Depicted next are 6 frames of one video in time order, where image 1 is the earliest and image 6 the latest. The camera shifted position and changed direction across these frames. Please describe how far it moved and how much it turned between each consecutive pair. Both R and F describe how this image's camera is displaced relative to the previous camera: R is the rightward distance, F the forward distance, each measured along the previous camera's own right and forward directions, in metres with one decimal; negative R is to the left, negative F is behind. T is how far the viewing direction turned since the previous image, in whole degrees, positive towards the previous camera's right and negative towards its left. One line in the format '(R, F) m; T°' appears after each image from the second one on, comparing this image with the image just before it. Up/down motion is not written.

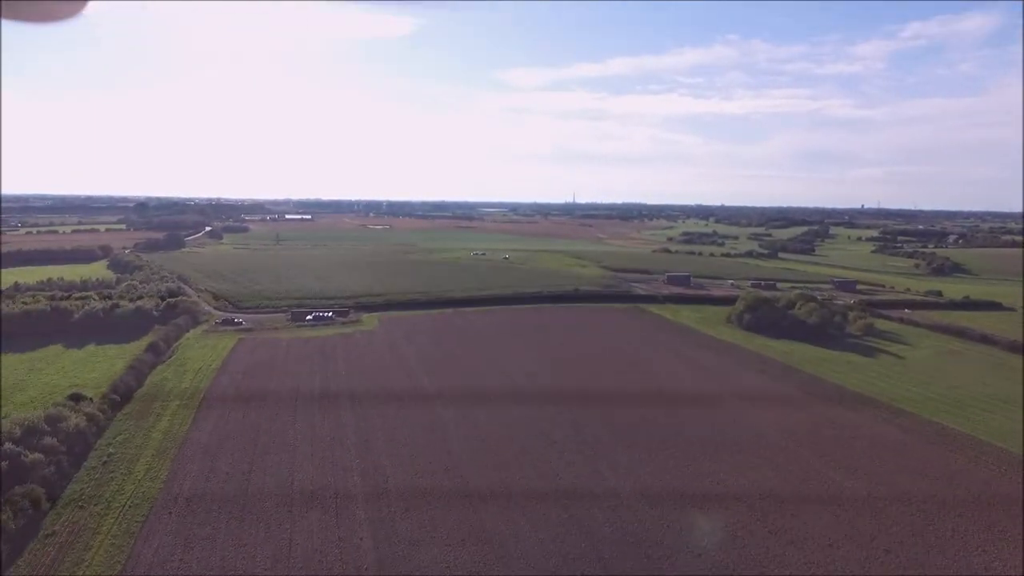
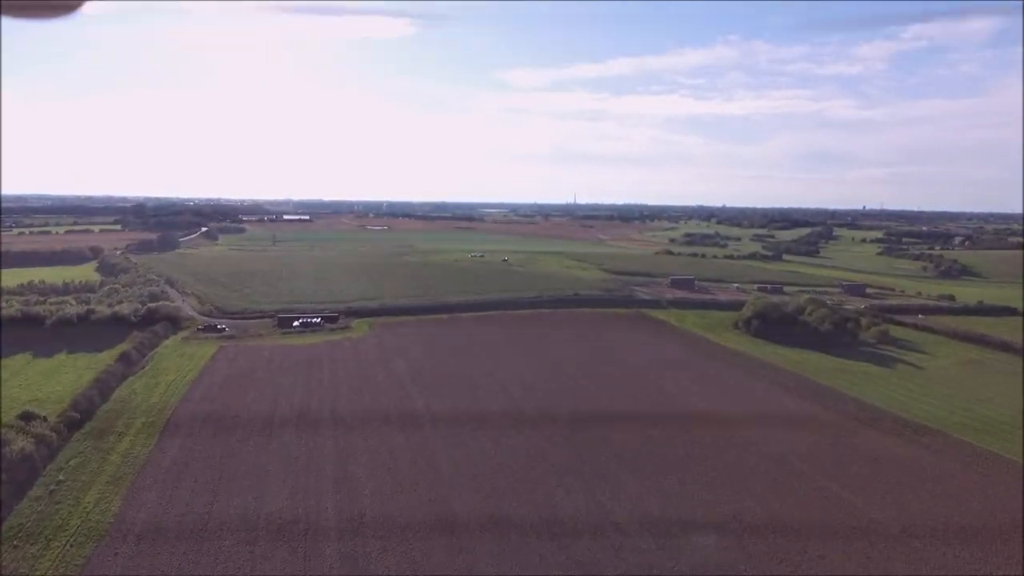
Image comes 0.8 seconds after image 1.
(+0.1, +0.9) m; 0°
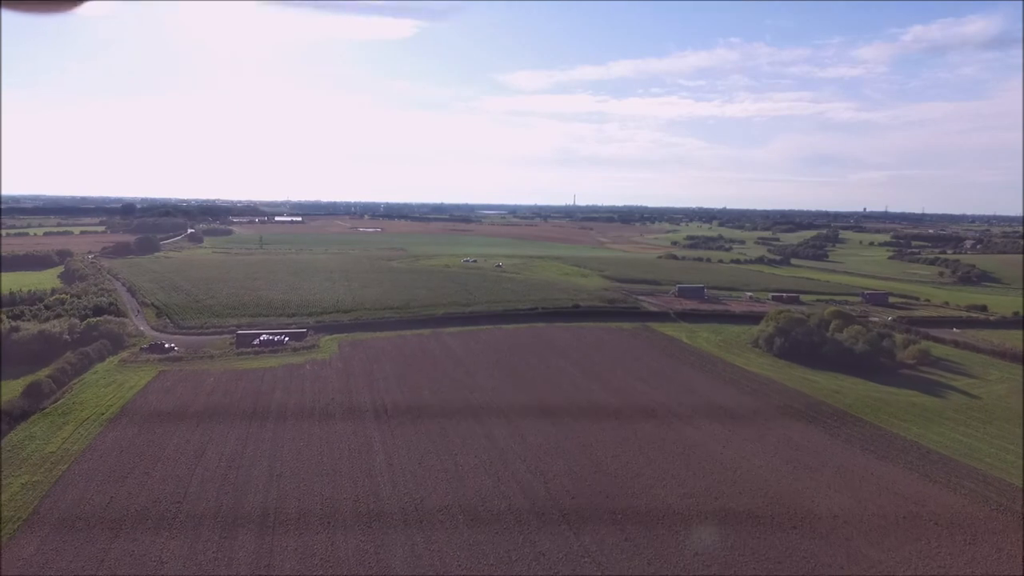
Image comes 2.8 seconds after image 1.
(+0.2, +2.1) m; 0°
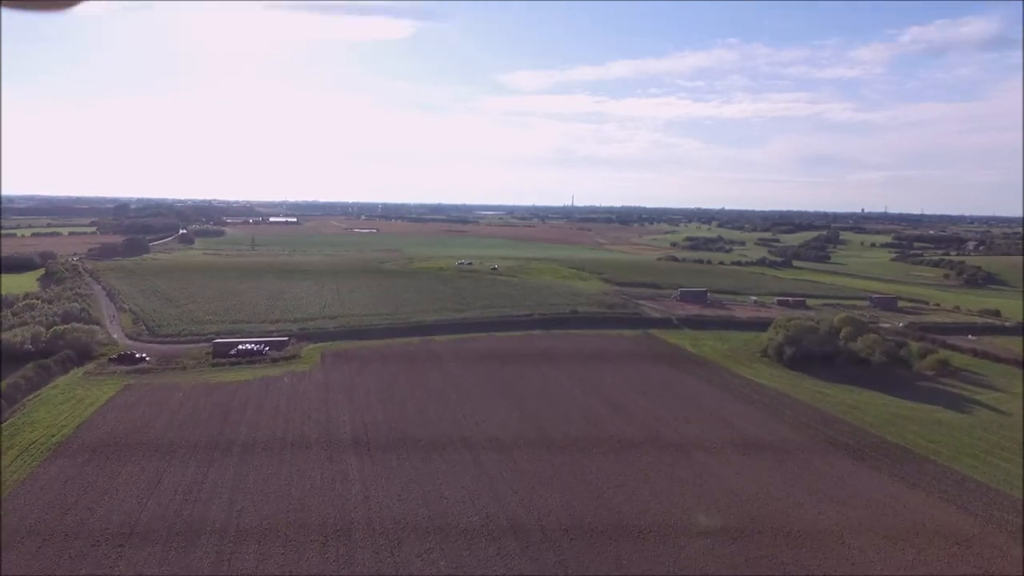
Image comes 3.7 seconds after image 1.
(+0.1, +0.9) m; 0°
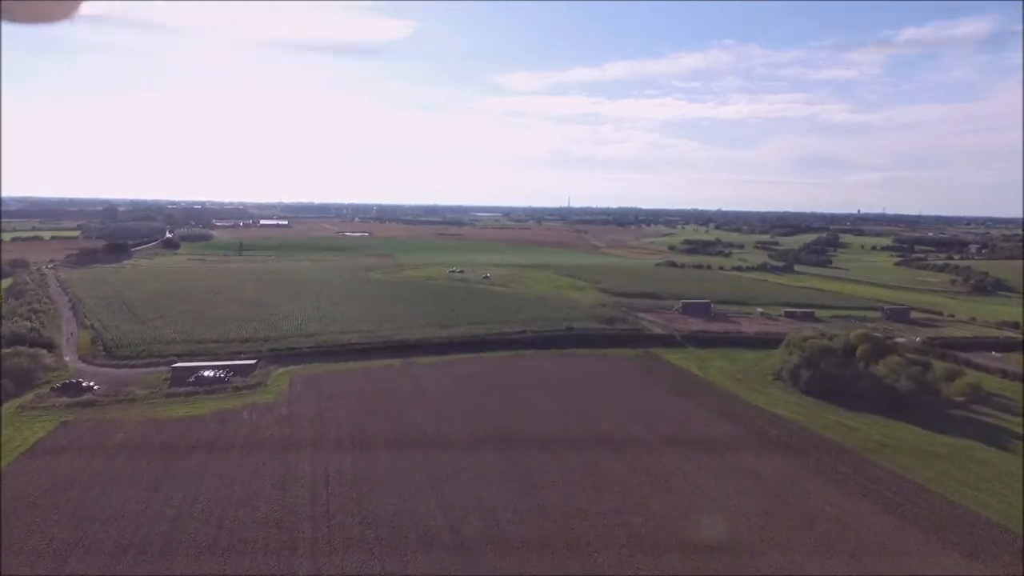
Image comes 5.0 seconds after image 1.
(+0.1, +1.4) m; 0°
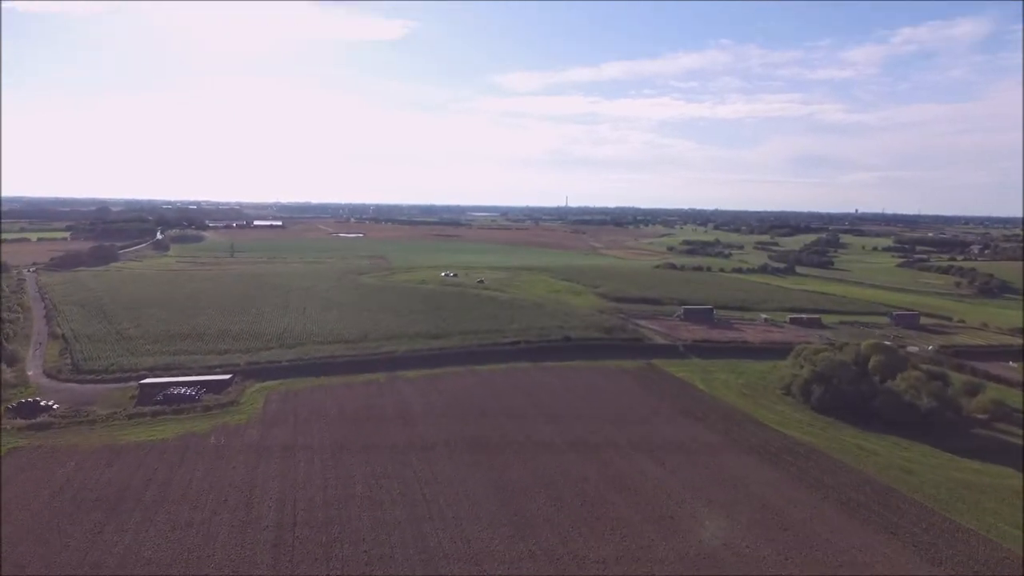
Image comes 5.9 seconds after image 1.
(+0.1, +0.9) m; 0°
